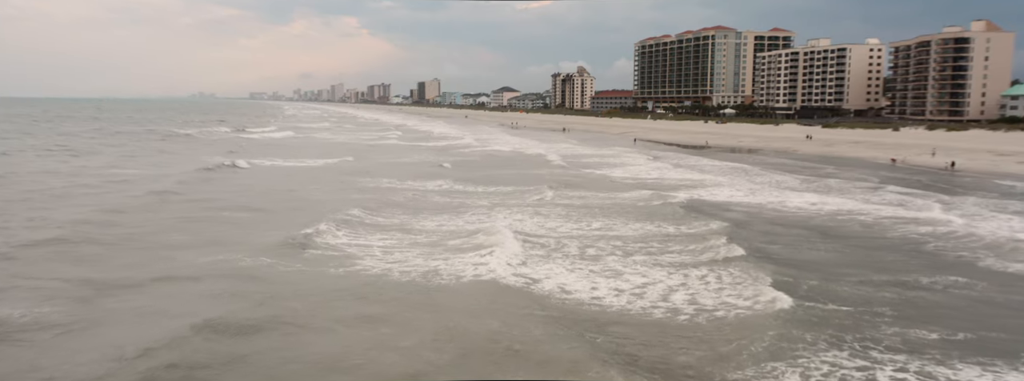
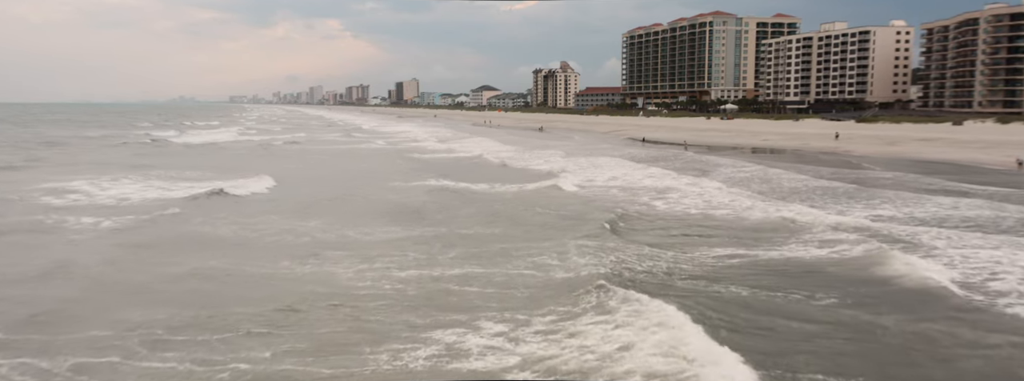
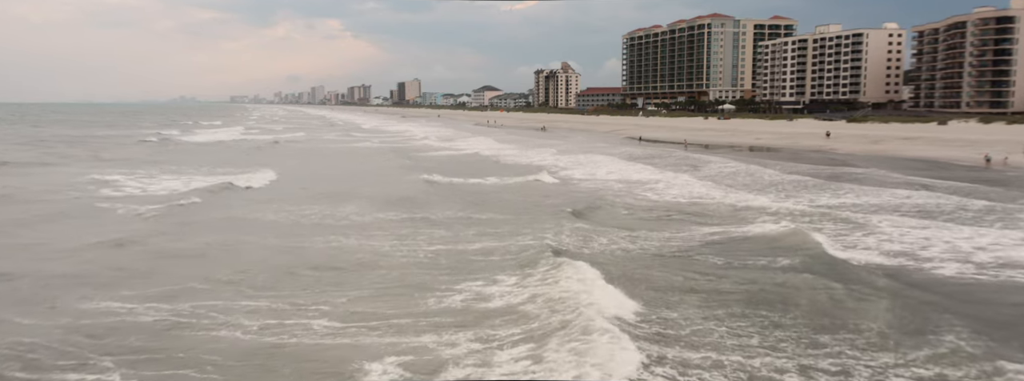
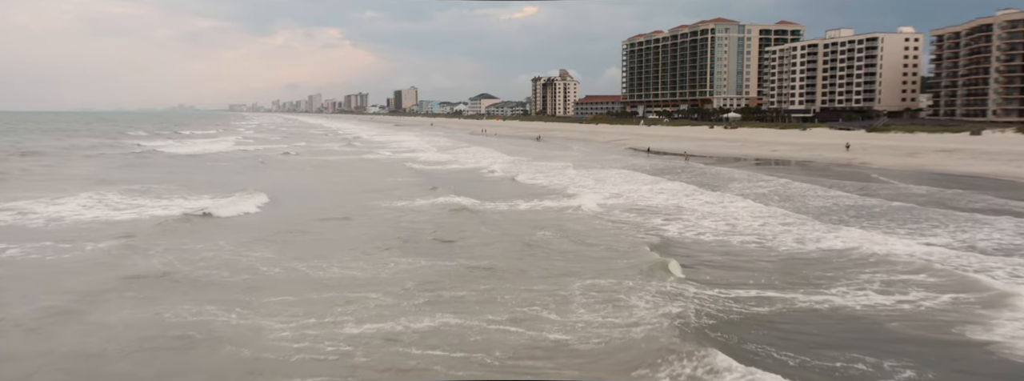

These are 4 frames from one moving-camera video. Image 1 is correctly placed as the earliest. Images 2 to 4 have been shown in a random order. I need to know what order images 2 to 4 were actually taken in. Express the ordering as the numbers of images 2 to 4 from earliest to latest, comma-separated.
3, 2, 4
